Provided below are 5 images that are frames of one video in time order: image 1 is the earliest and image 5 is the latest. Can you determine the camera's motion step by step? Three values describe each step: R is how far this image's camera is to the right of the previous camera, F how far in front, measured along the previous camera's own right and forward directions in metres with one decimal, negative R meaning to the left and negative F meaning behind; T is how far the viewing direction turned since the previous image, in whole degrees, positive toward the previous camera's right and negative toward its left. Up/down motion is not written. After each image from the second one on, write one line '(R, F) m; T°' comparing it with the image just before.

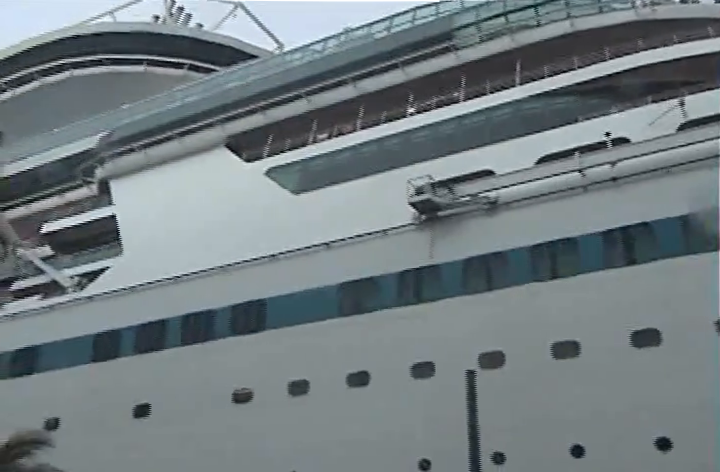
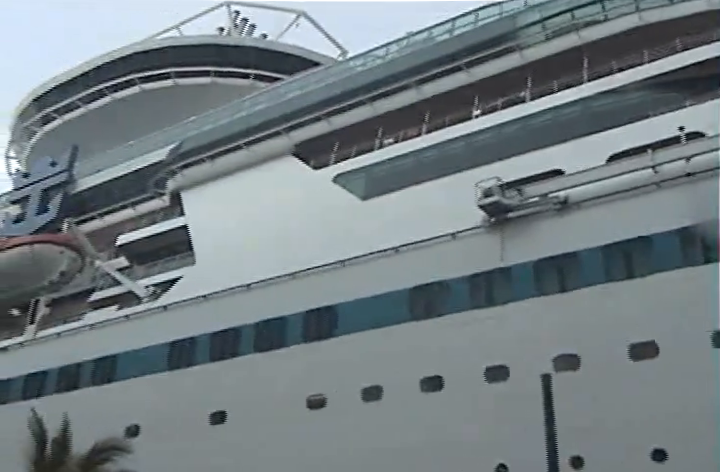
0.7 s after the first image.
(-0.4, 0.0) m; -4°
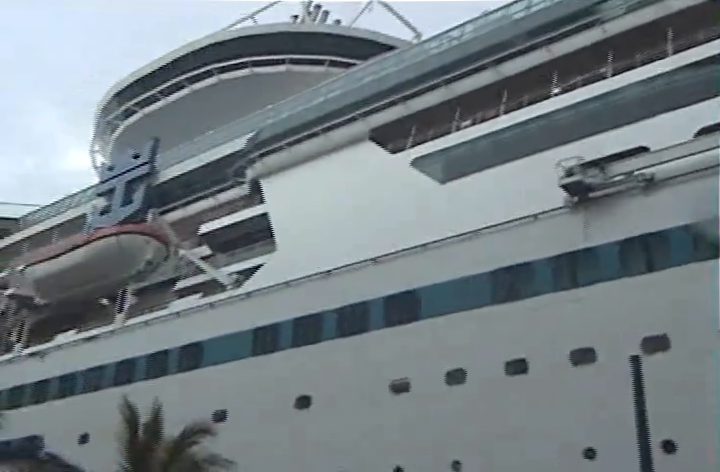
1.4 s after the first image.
(-0.6, 0.0) m; -4°
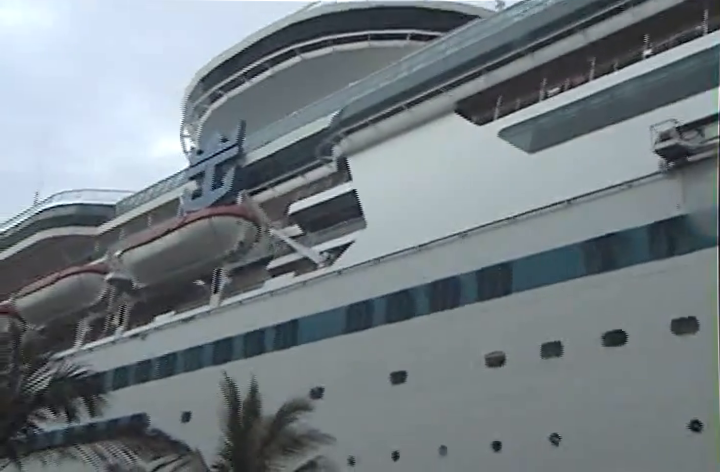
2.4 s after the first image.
(-0.6, 0.0) m; -4°
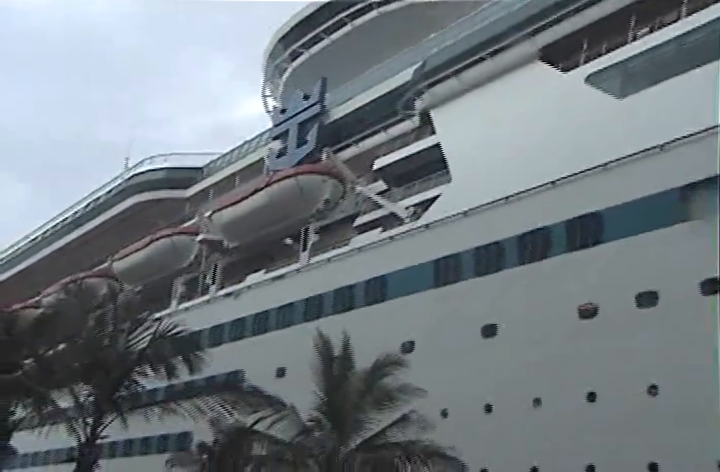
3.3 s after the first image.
(-0.6, 0.0) m; -5°
